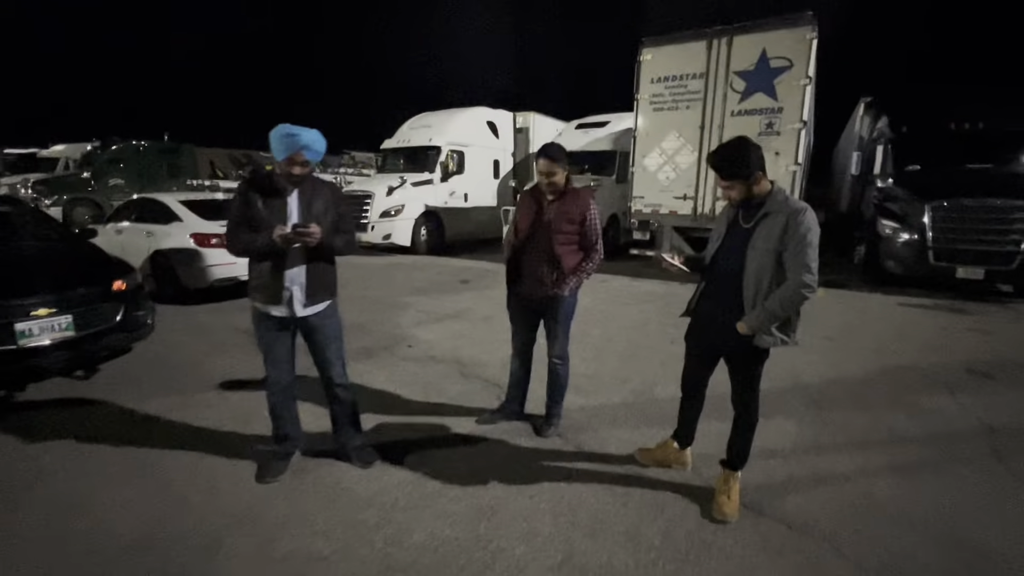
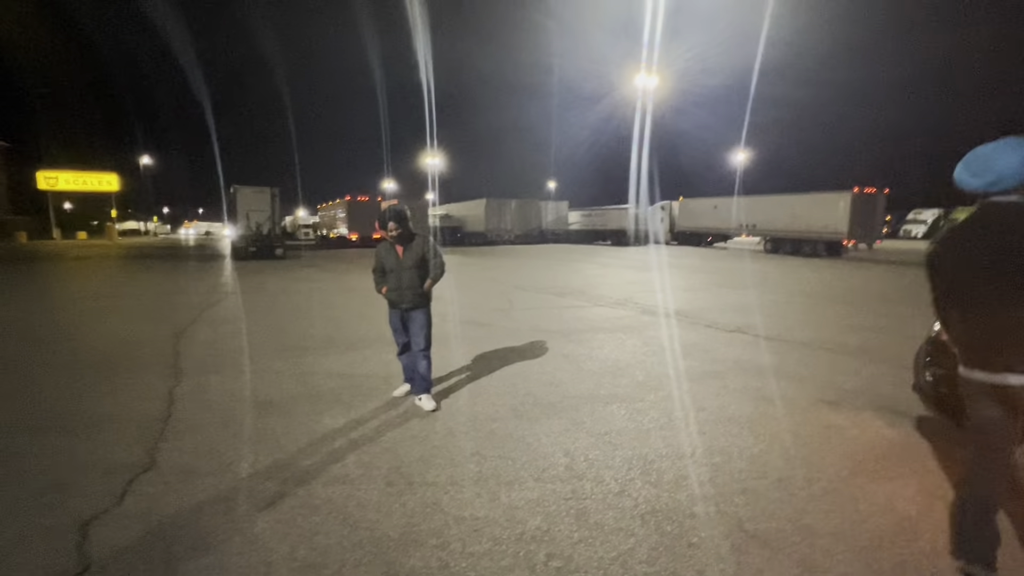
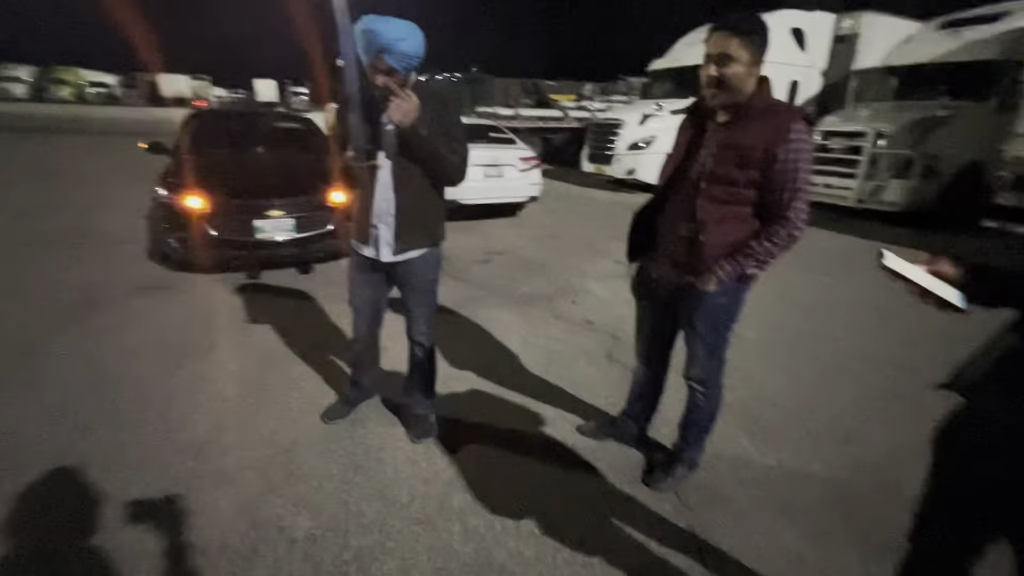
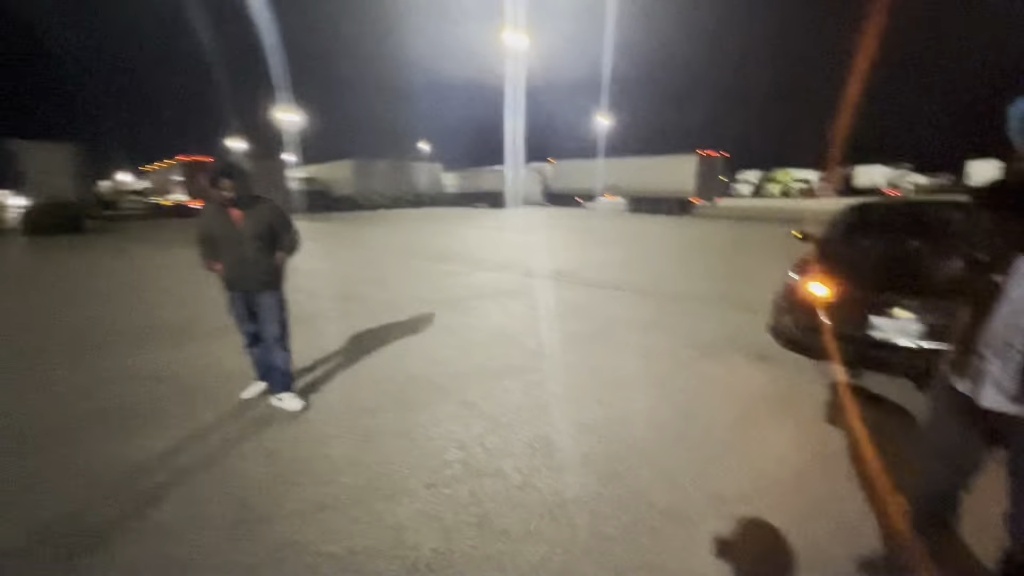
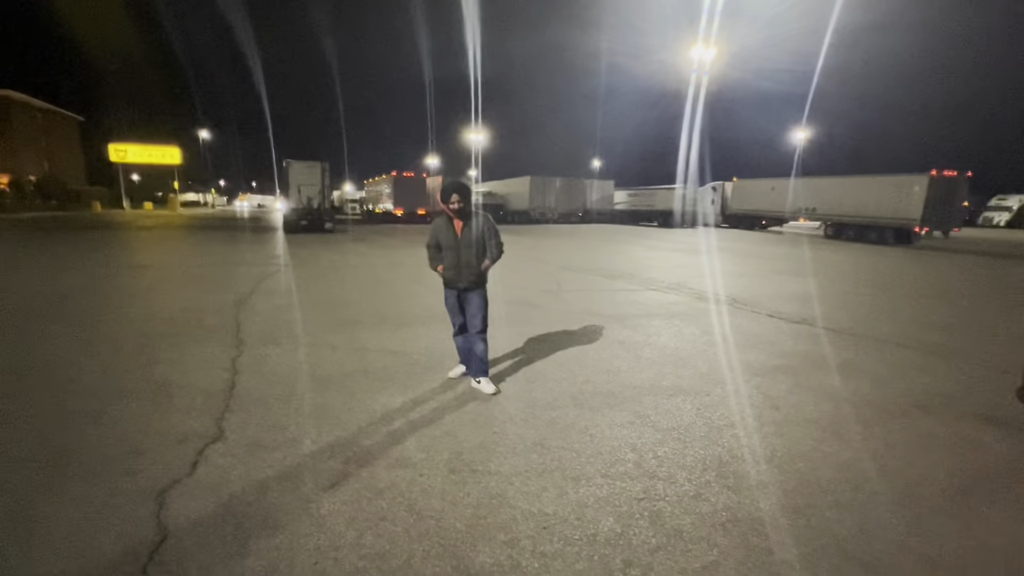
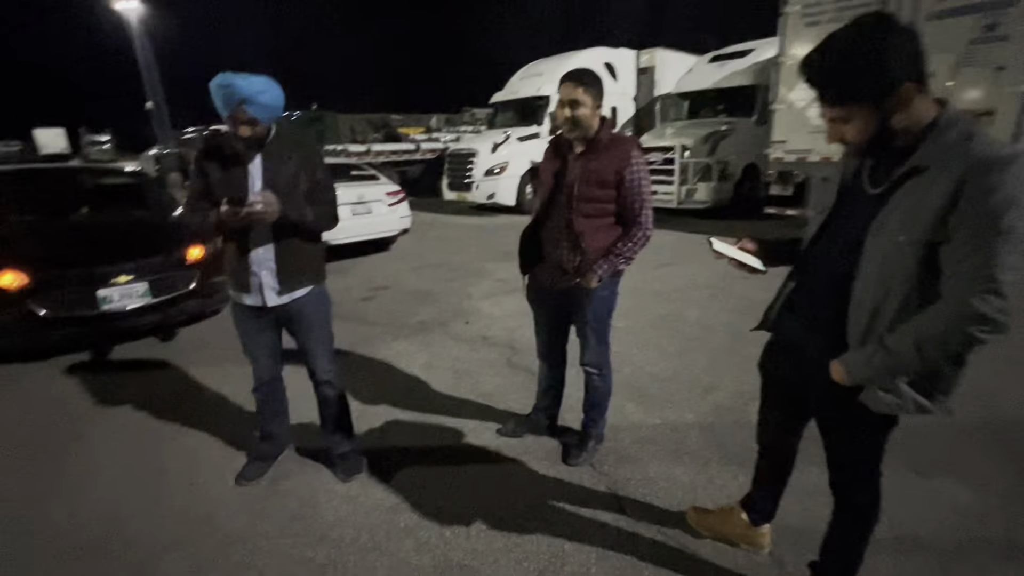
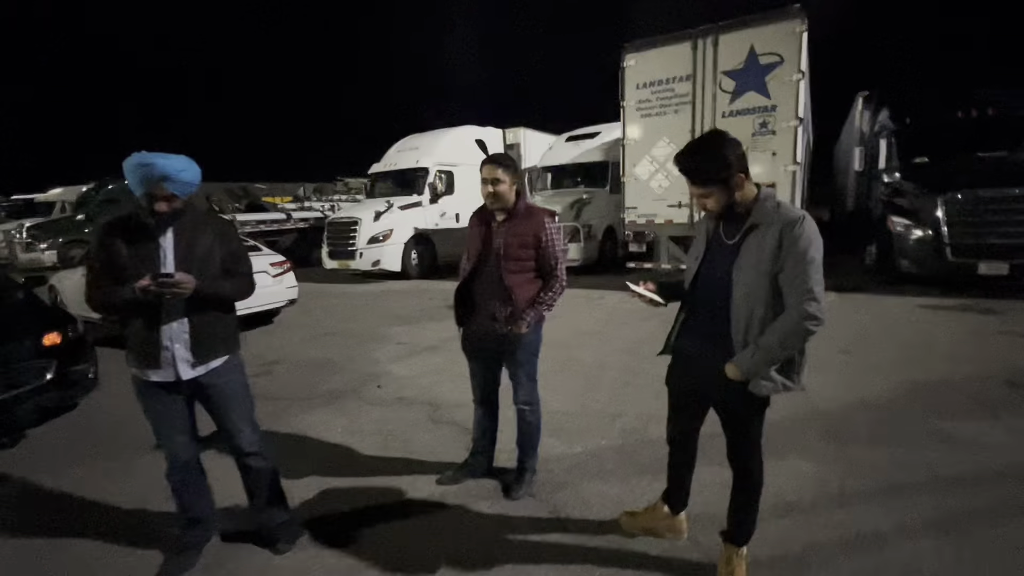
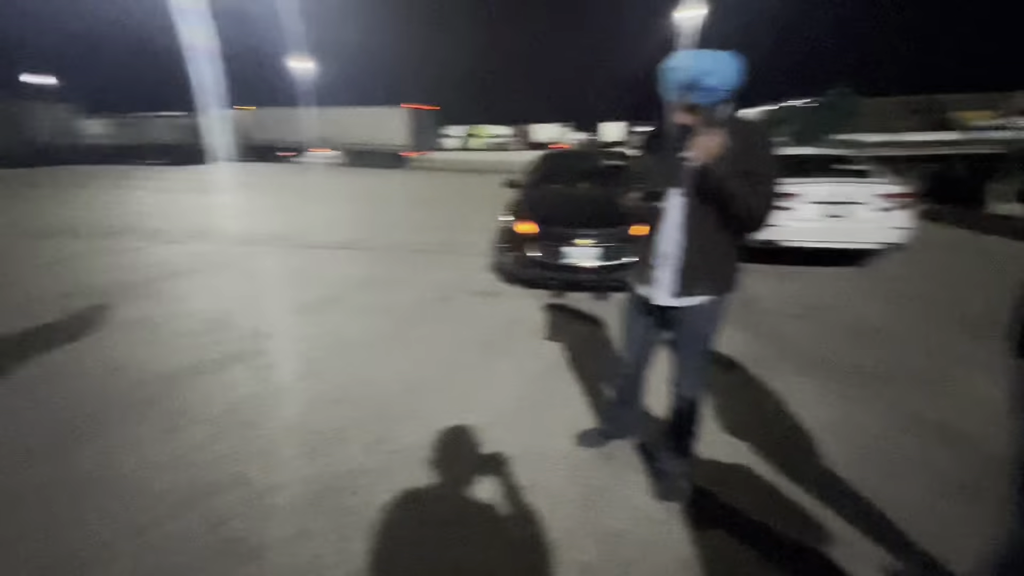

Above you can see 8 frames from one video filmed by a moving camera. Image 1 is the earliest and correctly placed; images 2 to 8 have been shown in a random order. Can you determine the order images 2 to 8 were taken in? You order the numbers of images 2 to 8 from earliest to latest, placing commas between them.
7, 6, 3, 8, 4, 5, 2
